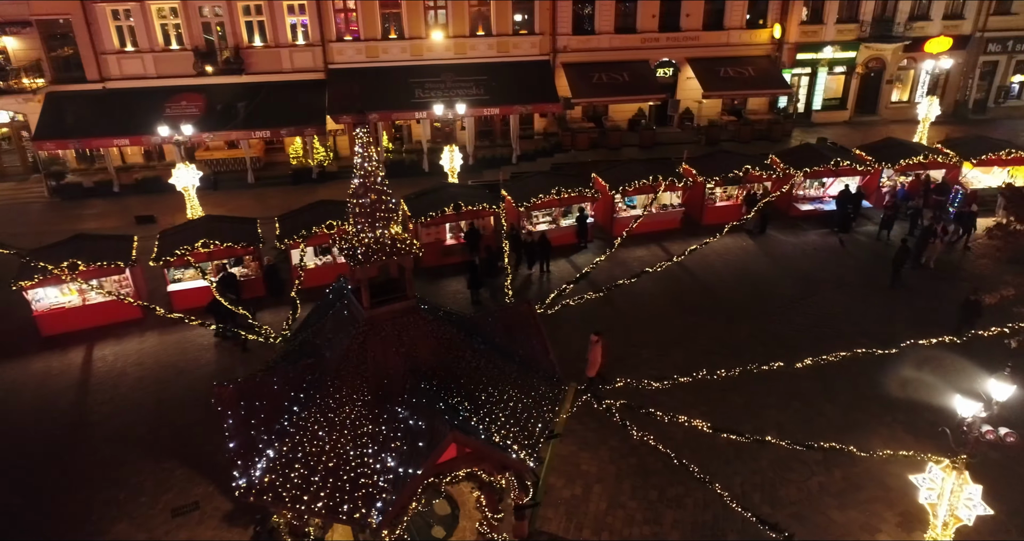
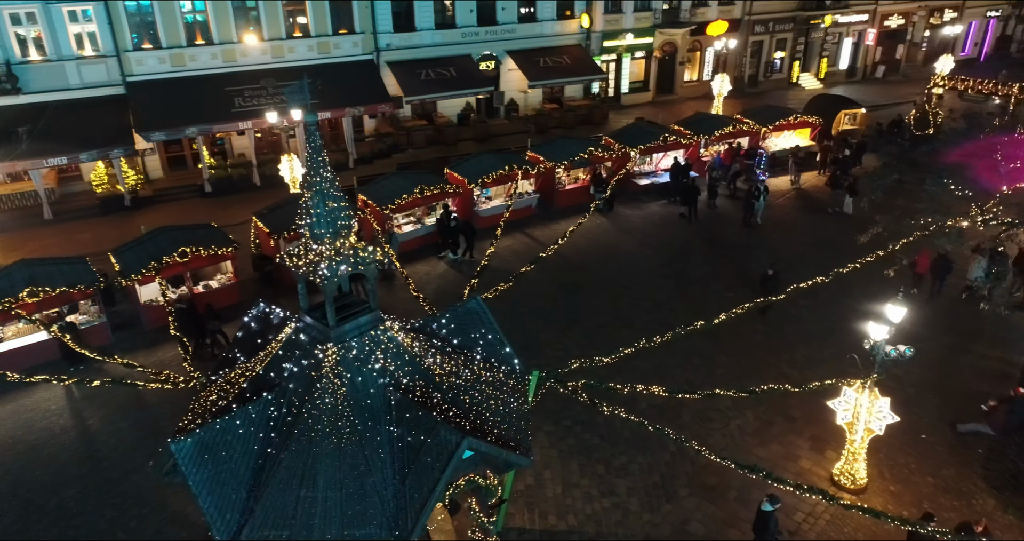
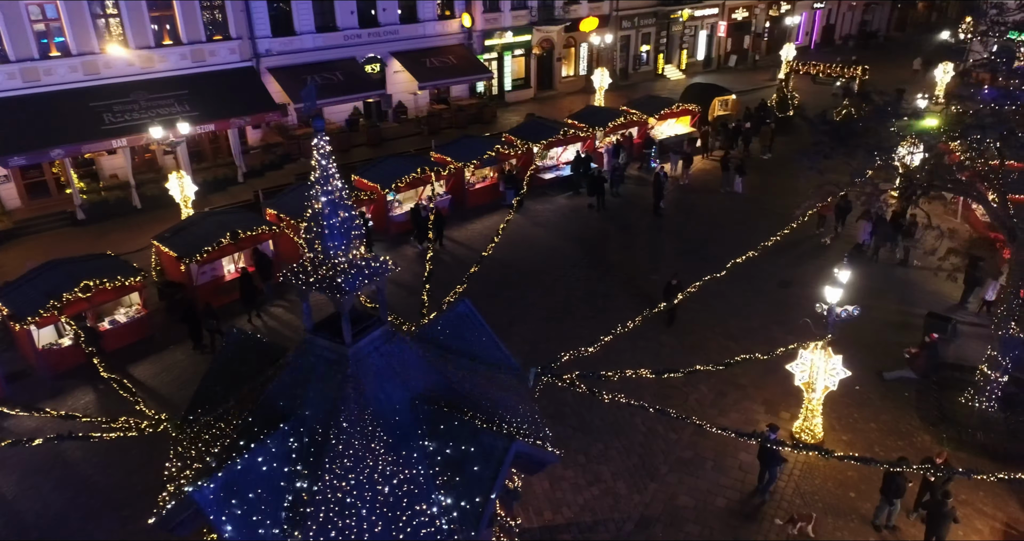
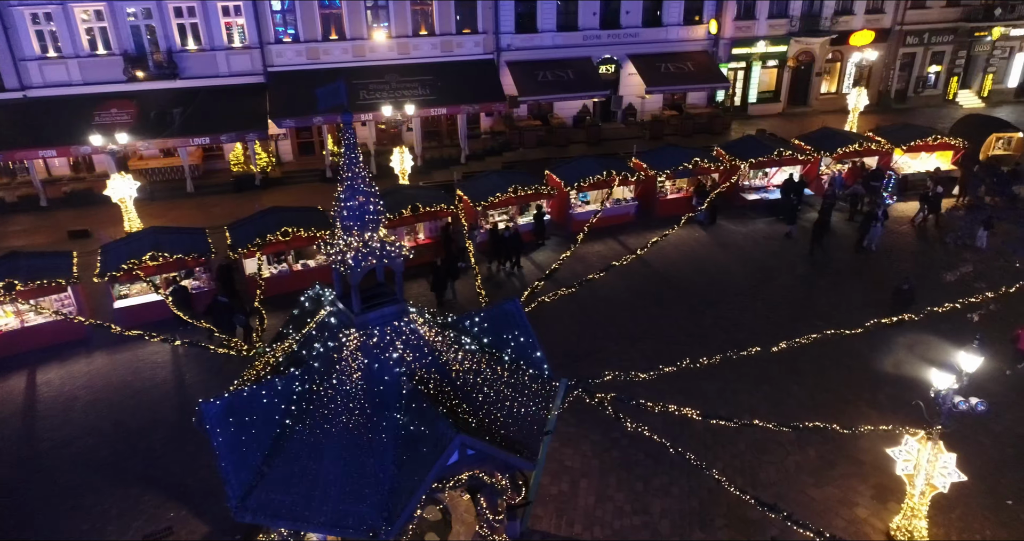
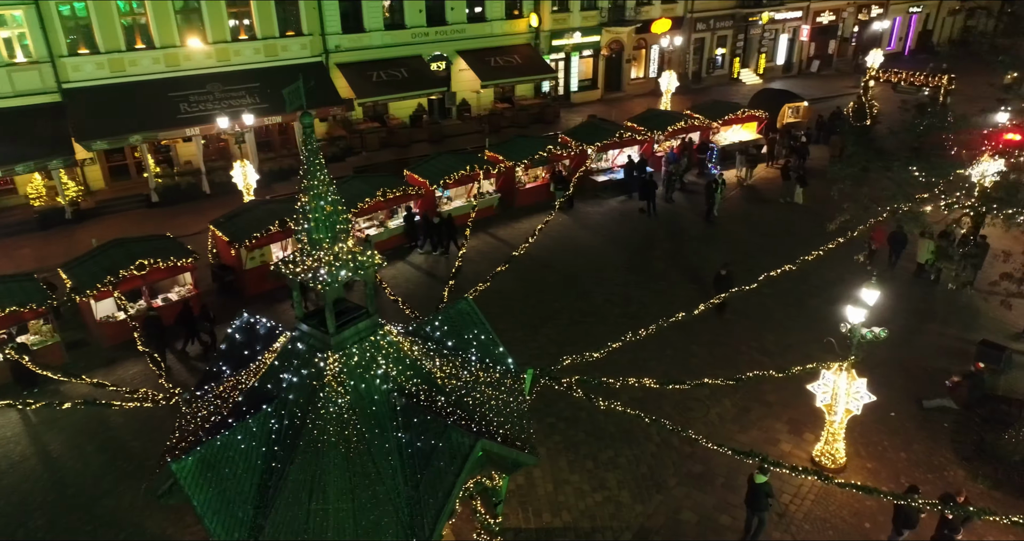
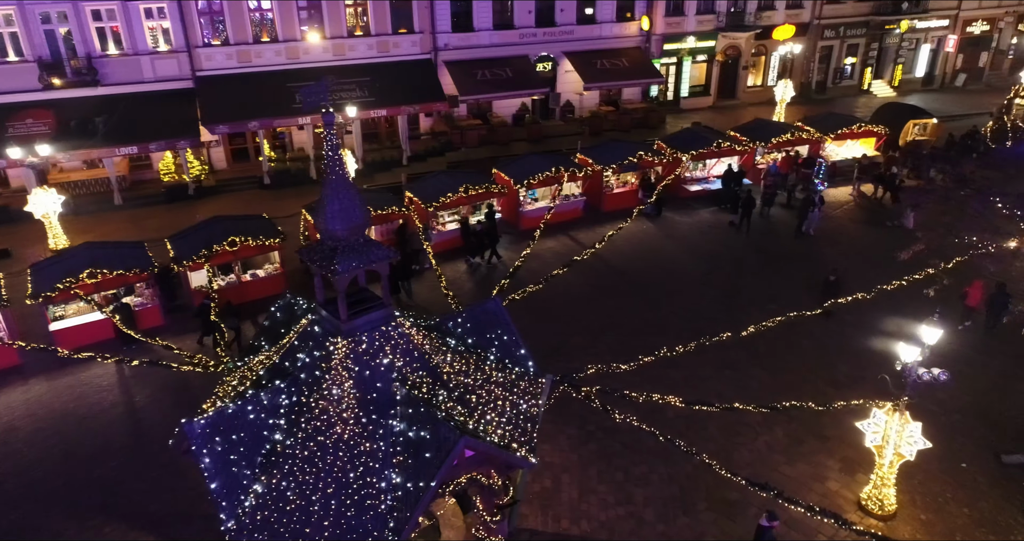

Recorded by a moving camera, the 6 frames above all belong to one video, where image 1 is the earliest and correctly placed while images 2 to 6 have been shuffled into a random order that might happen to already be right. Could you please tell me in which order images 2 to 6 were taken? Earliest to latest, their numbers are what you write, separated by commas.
4, 6, 2, 5, 3
